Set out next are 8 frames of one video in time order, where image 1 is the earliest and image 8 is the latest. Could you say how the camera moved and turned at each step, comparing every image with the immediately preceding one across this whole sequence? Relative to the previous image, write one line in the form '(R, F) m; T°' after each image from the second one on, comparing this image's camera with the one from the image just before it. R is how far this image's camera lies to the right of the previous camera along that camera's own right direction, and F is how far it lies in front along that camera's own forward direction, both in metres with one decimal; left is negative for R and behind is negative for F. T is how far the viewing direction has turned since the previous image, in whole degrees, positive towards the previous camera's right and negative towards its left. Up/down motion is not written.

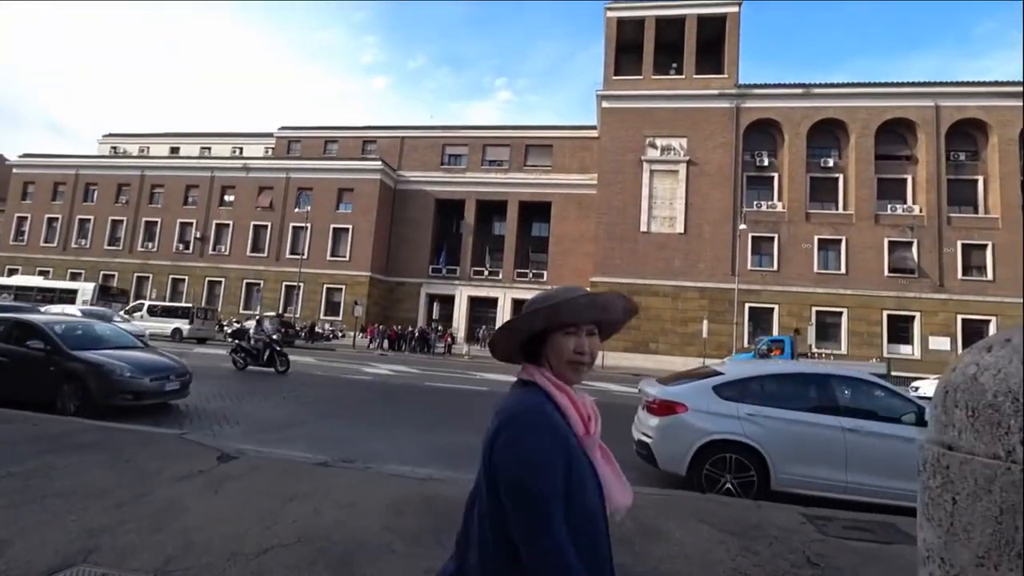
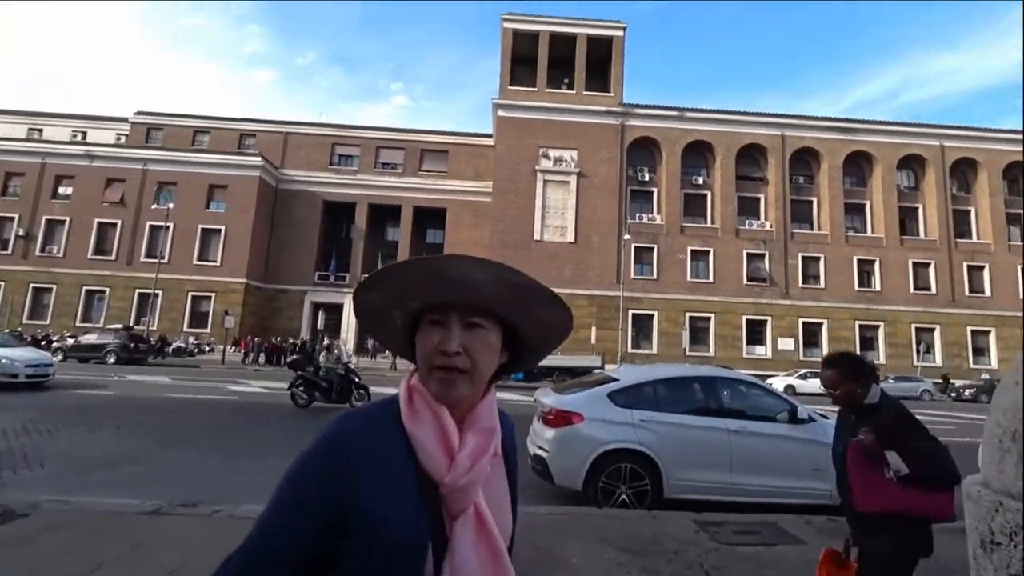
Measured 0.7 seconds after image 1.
(+0.1, +0.5) m; +12°
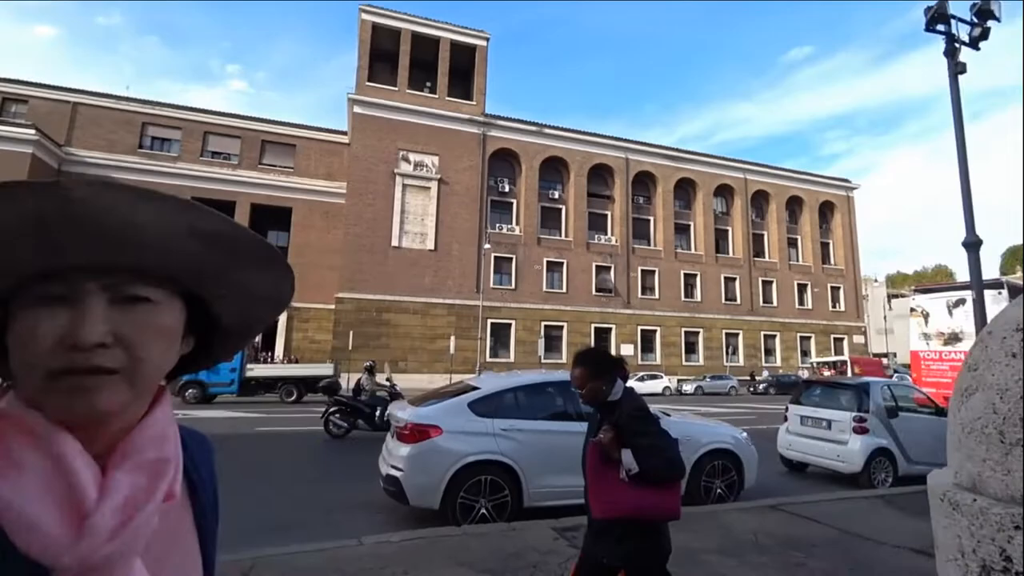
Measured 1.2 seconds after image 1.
(+0.1, +0.5) m; +15°
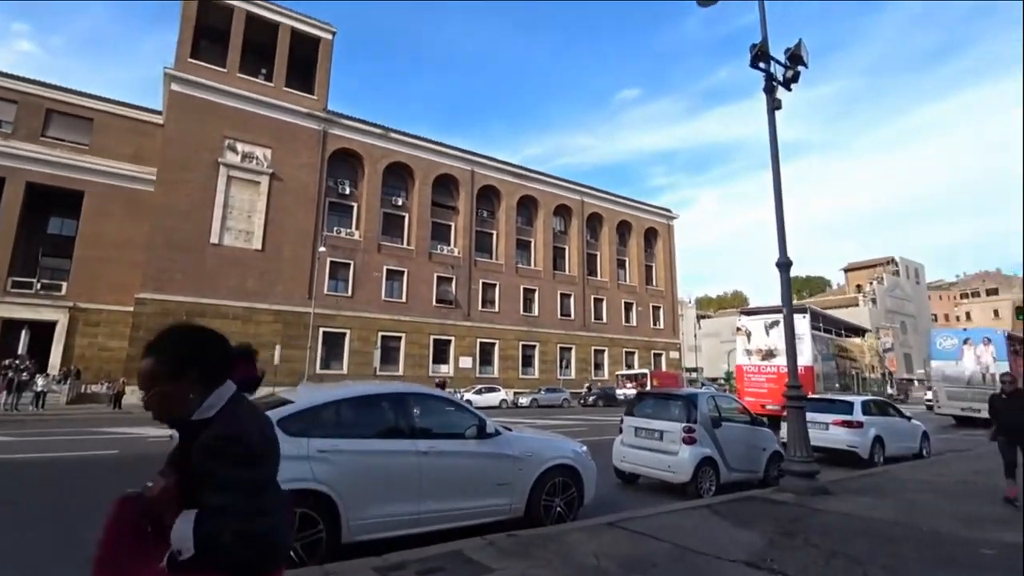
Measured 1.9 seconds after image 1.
(+0.1, +1.0) m; +17°
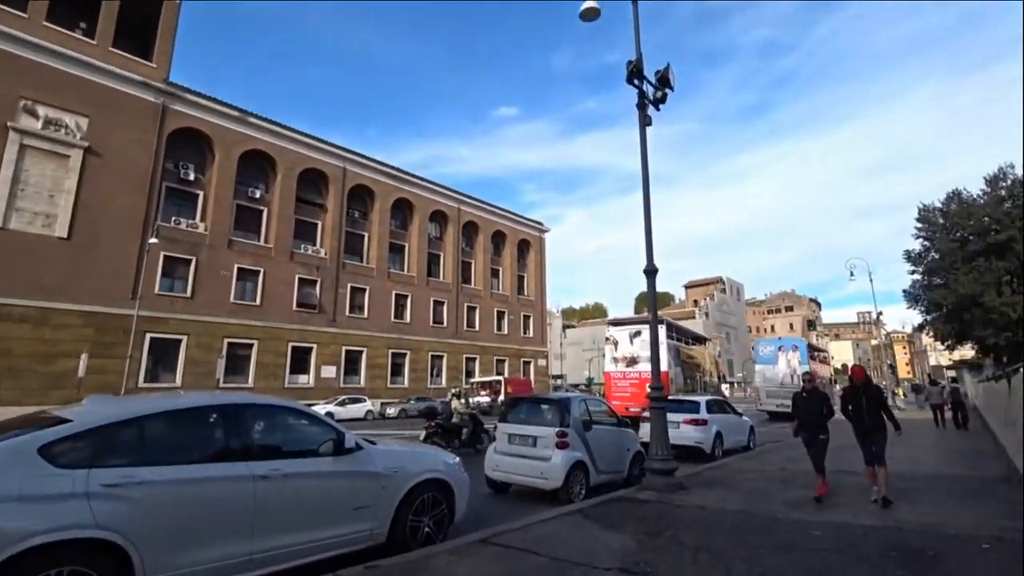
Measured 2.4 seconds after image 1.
(0.0, +0.5) m; +14°
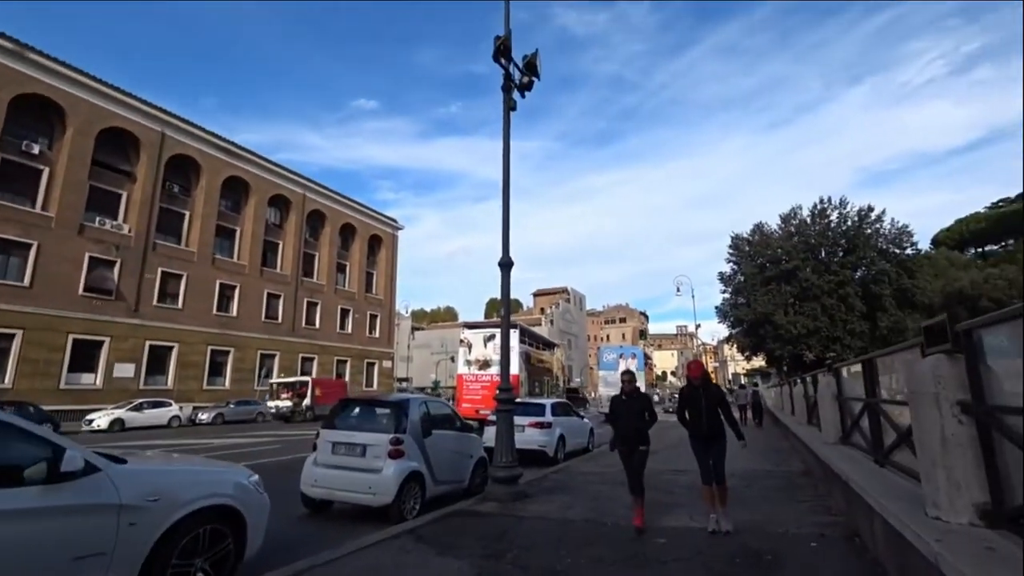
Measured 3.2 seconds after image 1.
(+0.2, +1.0) m; +16°
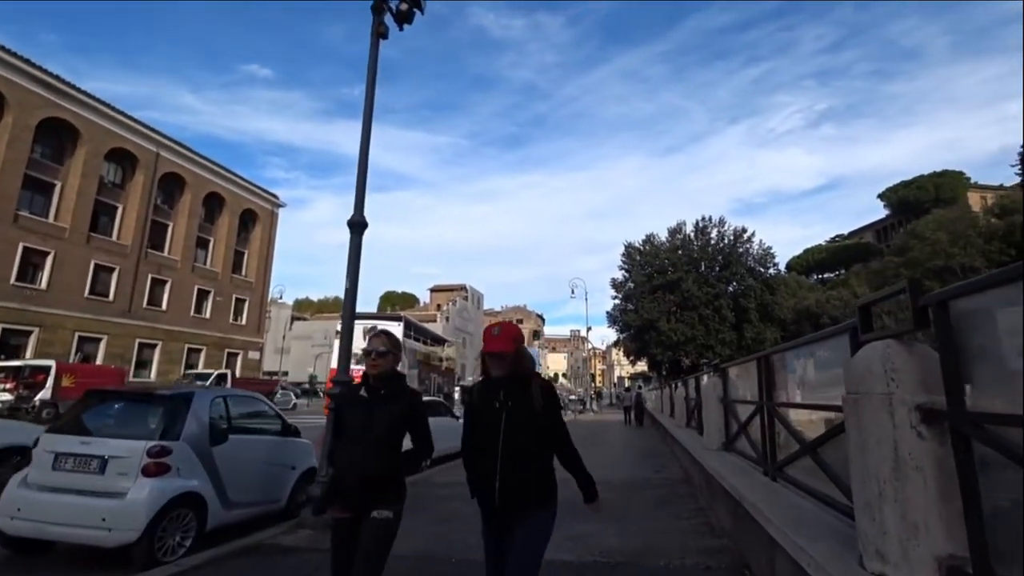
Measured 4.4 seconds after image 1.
(+0.6, +1.4) m; +11°
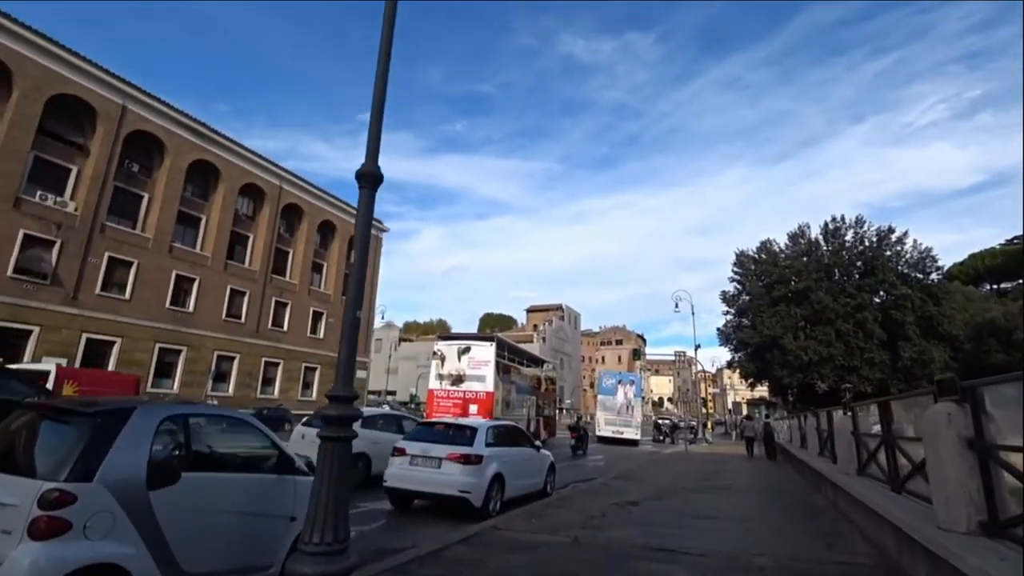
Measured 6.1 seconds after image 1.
(+0.1, +2.5) m; -11°
